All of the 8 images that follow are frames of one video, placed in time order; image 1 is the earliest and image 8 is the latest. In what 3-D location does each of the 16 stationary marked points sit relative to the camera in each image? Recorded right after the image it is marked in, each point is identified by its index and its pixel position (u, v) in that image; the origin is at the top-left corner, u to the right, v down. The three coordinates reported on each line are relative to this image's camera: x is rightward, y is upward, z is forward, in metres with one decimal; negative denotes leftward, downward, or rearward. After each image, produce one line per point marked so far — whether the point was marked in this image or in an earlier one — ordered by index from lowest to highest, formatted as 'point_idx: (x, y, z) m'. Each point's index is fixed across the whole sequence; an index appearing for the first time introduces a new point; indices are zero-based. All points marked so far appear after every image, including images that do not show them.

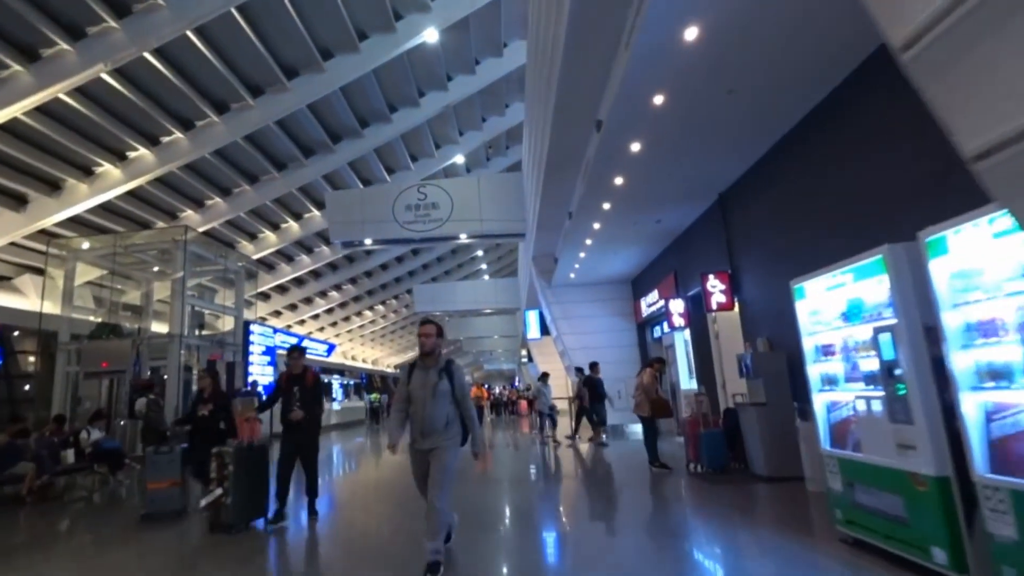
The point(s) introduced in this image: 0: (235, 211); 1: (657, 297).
0: (-6.6, +1.9, +12.9) m
1: (+2.3, -0.2, +8.8) m
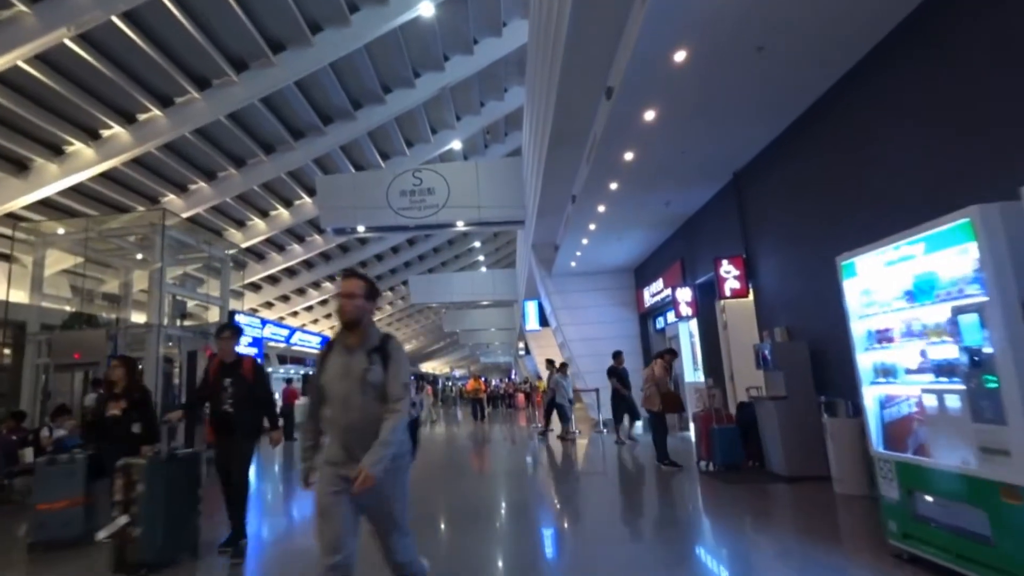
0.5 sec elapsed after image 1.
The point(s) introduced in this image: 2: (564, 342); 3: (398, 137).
0: (-6.7, +2.1, +12.4) m
1: (+2.3, 0.0, +8.4) m
2: (+1.0, -1.0, +10.4) m
3: (-2.8, +3.7, +13.4) m
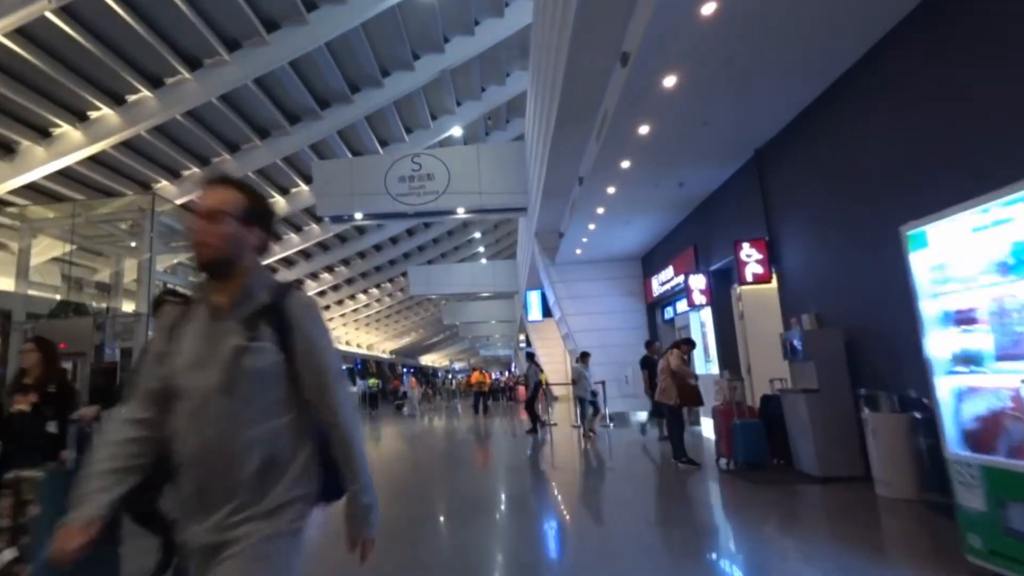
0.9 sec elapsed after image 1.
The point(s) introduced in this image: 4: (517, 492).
0: (-6.6, +2.3, +12.0) m
1: (+2.4, +0.2, +8.0) m
2: (+1.0, -0.8, +10.0) m
3: (-2.8, +4.0, +13.0) m
4: (+0.1, -2.6, +7.0) m
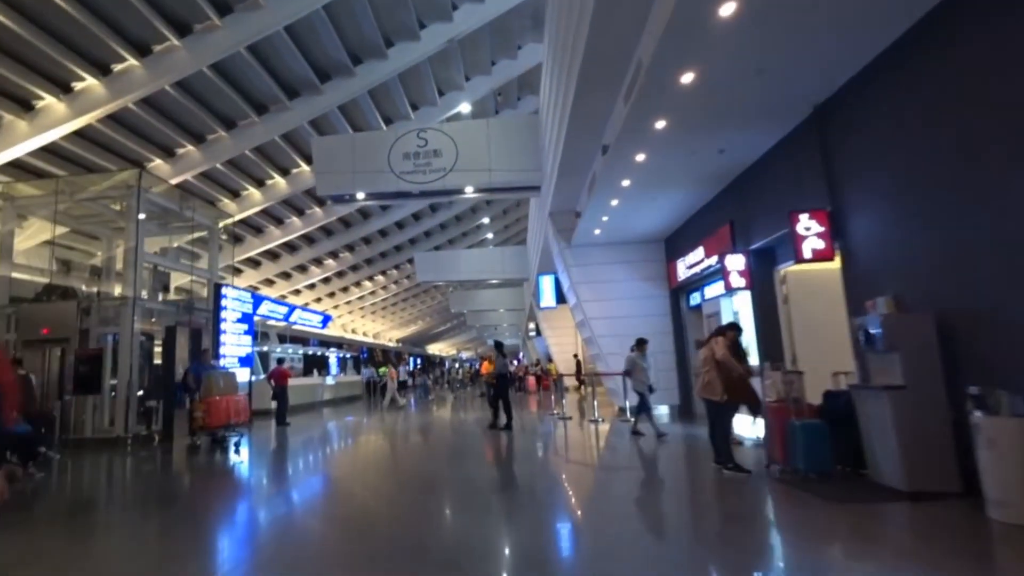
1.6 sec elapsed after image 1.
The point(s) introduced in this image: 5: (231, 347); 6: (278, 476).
0: (-6.4, +2.7, +11.3) m
1: (+2.6, +0.4, +7.3) m
2: (+1.2, -0.6, +9.3) m
3: (-2.5, +4.3, +12.3) m
4: (+0.3, -2.4, +6.3) m
5: (-4.9, -1.0, +9.3) m
6: (-3.5, -2.8, +8.2) m
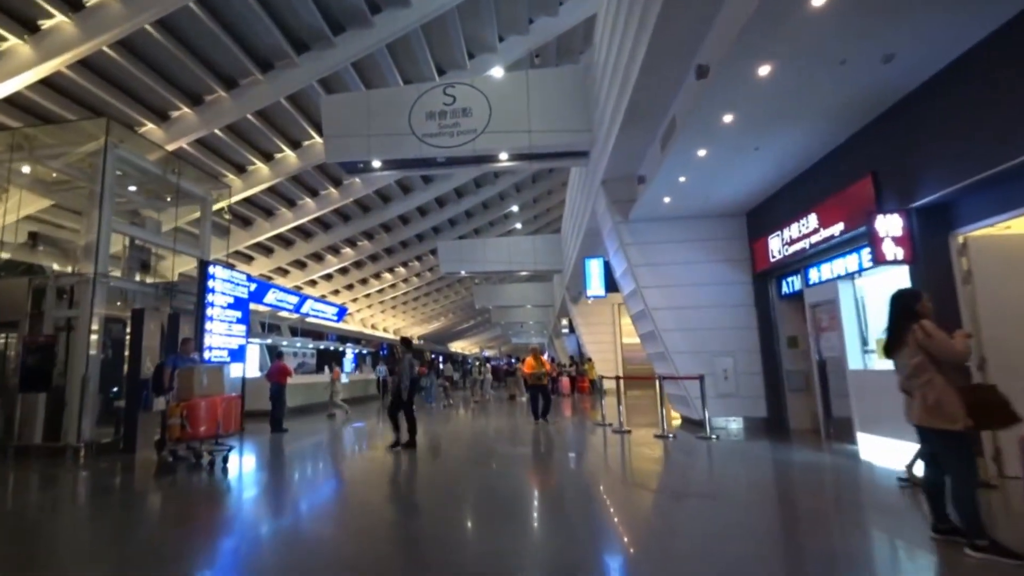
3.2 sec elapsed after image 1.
0: (-5.6, +3.0, +10.0) m
1: (+3.1, +0.6, +5.6) m
2: (+1.9, -0.3, +7.7) m
3: (-1.7, +4.6, +10.8) m
4: (+0.7, -2.1, +4.7) m
5: (-4.3, -0.7, +7.9) m
6: (-2.9, -2.5, +6.7) m
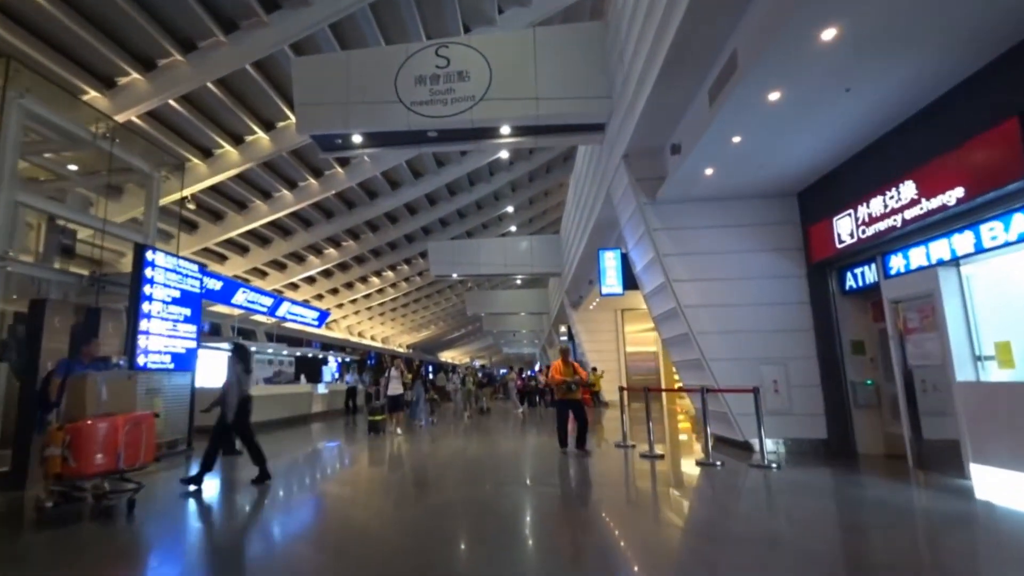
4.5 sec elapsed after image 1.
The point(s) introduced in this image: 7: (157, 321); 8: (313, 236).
0: (-5.6, +3.1, +8.7) m
1: (+3.2, +0.7, +4.3) m
2: (+1.9, -0.3, +6.4) m
3: (-1.7, +4.6, +9.5) m
4: (+0.8, -2.0, +3.4) m
5: (-4.3, -0.6, +6.6) m
6: (-2.9, -2.4, +5.3) m
7: (-4.3, -0.4, +6.6) m
8: (-6.3, +1.7, +17.3) m
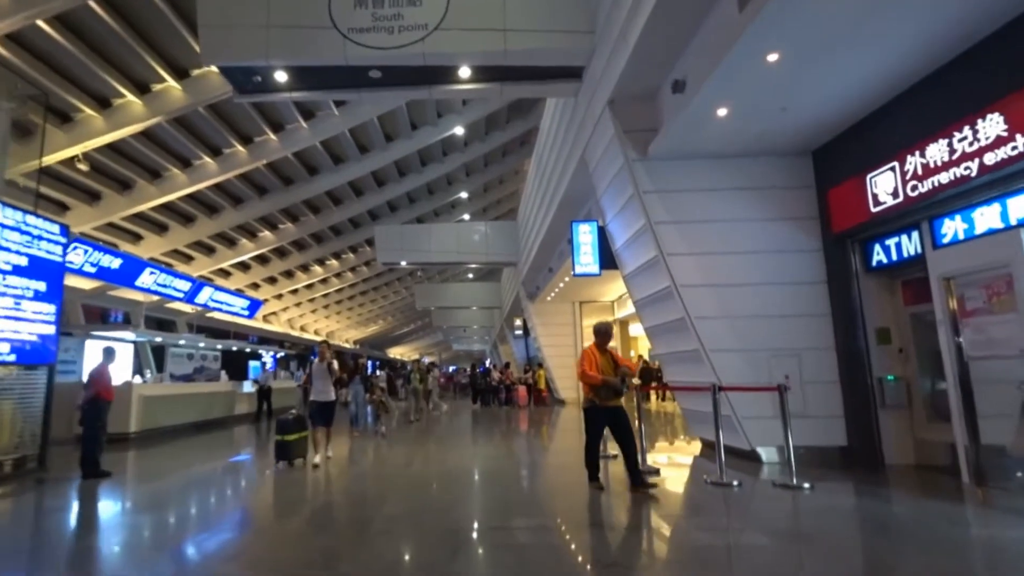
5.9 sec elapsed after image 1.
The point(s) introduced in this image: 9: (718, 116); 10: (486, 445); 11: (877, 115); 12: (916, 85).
0: (-6.1, +3.5, +6.8) m
1: (+3.0, +0.9, +3.4) m
2: (+1.5, 0.0, +5.3) m
3: (-2.3, +4.9, +8.1) m
4: (+0.7, -1.8, +2.2) m
5: (-4.7, -0.3, +4.9) m
6: (-3.2, -2.1, +3.8) m
7: (-4.7, -0.1, +4.9) m
8: (-7.6, +2.1, +15.4) m
9: (+1.7, +1.4, +4.6) m
10: (-0.4, -2.6, +8.9) m
11: (+2.9, +1.4, +4.5) m
12: (+3.0, +1.5, +4.0) m
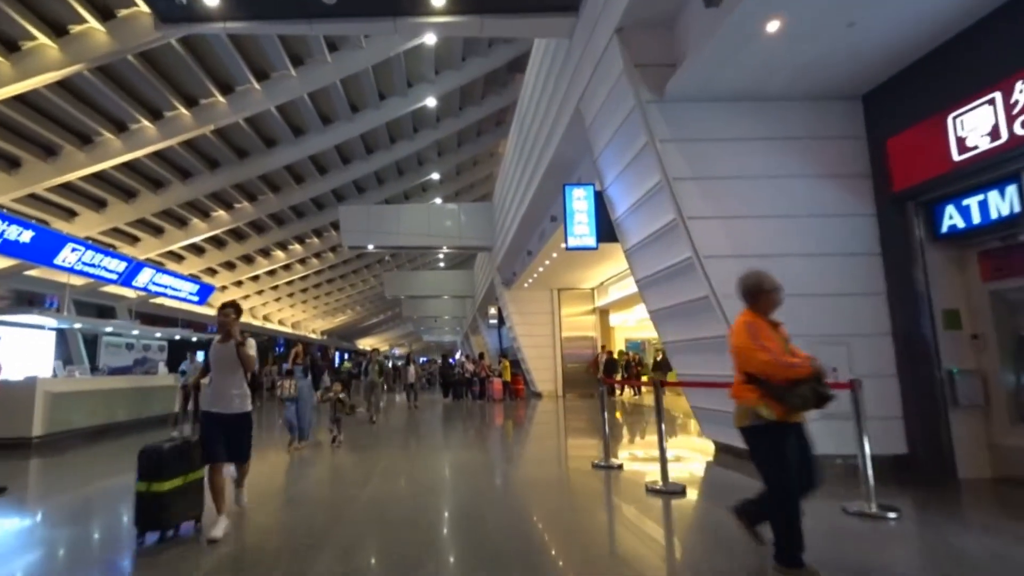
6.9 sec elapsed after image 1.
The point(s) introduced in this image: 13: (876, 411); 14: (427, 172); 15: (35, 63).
0: (-6.3, +3.8, +5.4) m
1: (+3.0, +1.1, +2.4) m
2: (+1.4, +0.2, +4.3) m
3: (-2.5, +5.2, +6.8) m
4: (+0.7, -1.6, +1.2) m
5: (-4.8, 0.0, +3.6) m
6: (-3.3, -1.8, +2.6) m
7: (-4.8, +0.2, +3.6) m
8: (-8.3, +2.6, +13.9) m
9: (+1.6, +1.7, +3.6) m
10: (-0.7, -2.3, +7.8) m
11: (+2.9, +1.6, +3.5) m
12: (+2.9, +1.7, +3.1) m
13: (+2.7, -0.9, +4.0) m
14: (-2.8, +4.0, +18.3) m
15: (-7.0, +3.3, +7.8) m
